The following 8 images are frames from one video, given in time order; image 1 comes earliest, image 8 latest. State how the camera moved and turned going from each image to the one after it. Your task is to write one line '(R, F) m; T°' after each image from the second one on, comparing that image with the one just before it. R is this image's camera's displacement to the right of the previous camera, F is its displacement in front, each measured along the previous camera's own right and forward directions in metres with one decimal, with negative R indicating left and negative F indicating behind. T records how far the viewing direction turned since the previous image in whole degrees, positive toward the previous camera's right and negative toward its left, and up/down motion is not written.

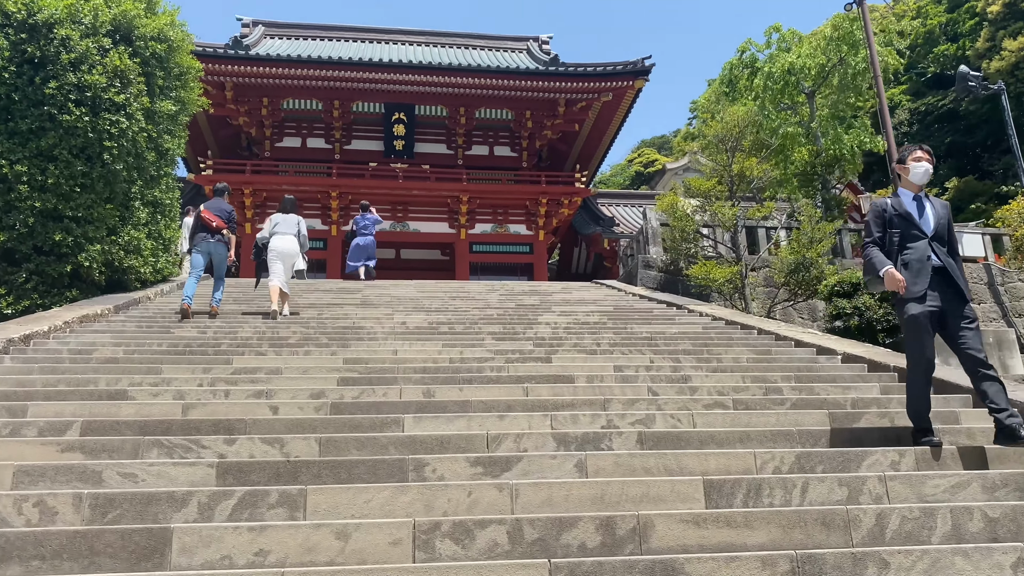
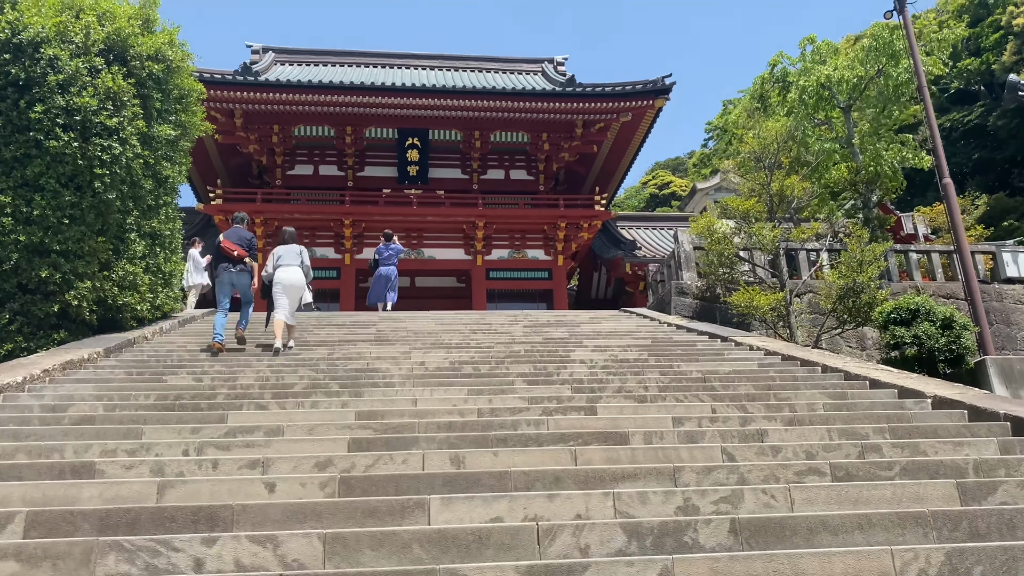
(-0.1, +0.7) m; -1°
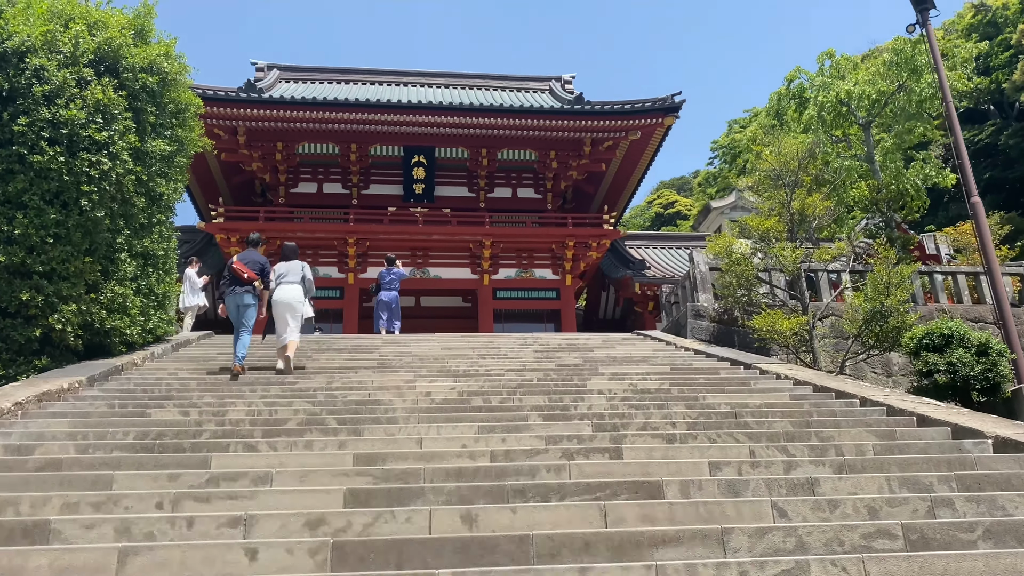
(-0.1, +0.4) m; 0°
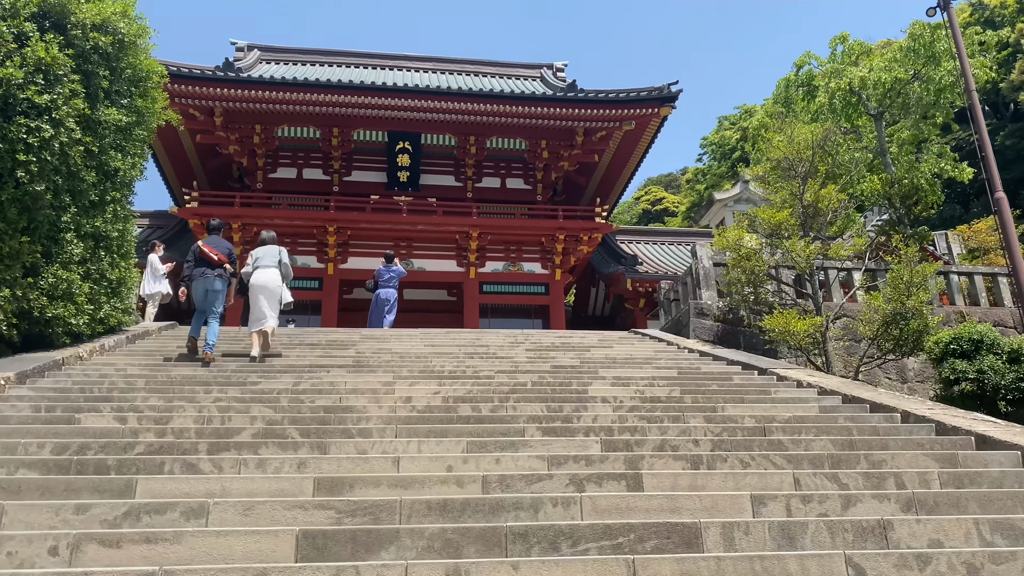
(-0.1, +0.7) m; +1°
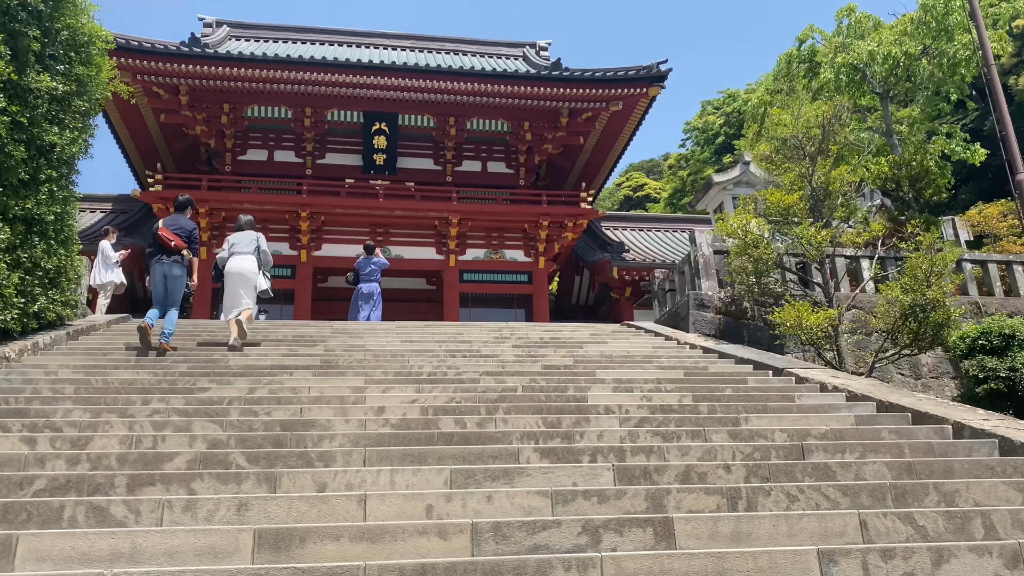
(-0.1, +0.7) m; +1°
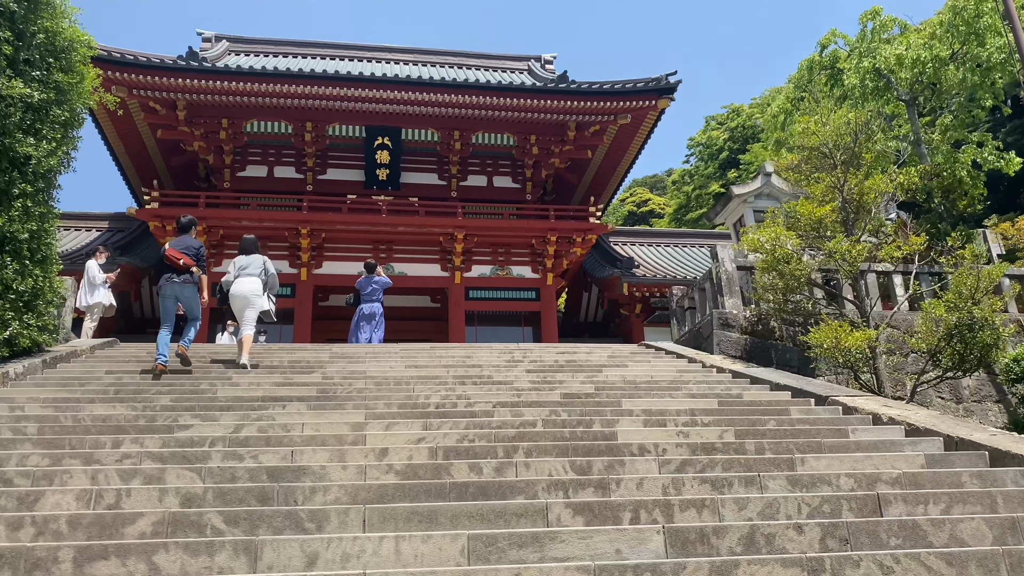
(-0.1, +0.5) m; 0°
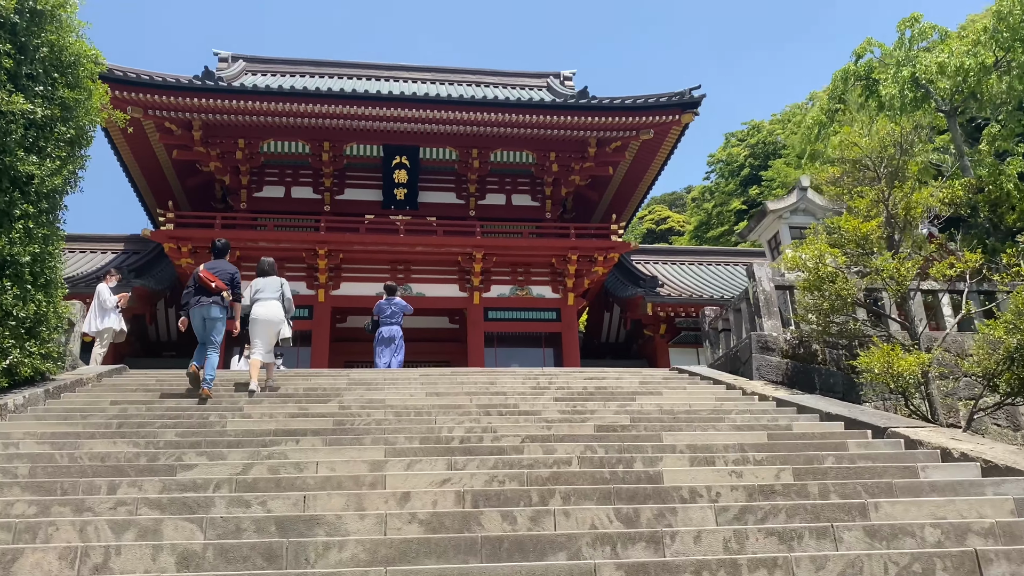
(-0.1, +0.4) m; -1°
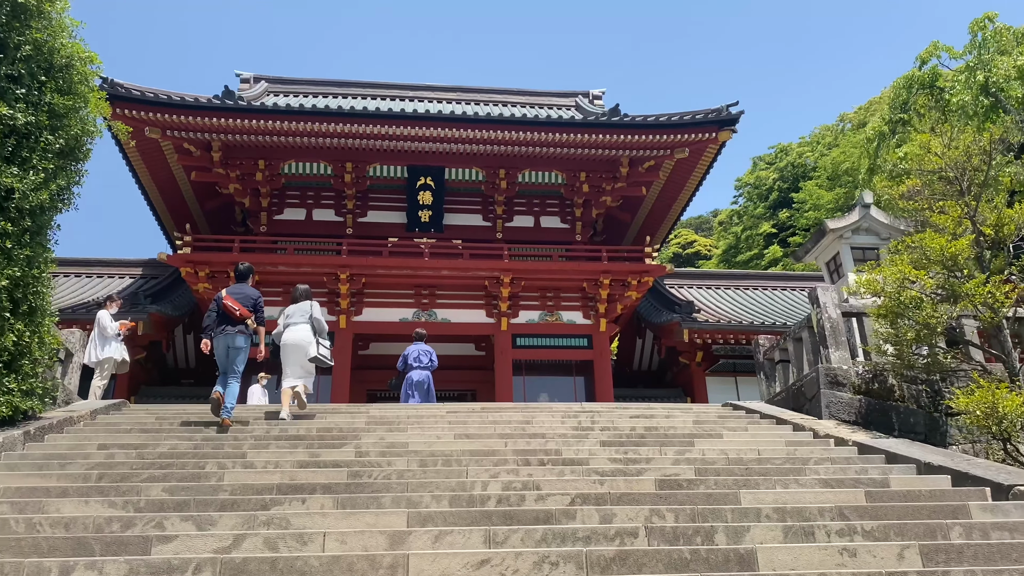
(-0.1, +0.7) m; -2°
